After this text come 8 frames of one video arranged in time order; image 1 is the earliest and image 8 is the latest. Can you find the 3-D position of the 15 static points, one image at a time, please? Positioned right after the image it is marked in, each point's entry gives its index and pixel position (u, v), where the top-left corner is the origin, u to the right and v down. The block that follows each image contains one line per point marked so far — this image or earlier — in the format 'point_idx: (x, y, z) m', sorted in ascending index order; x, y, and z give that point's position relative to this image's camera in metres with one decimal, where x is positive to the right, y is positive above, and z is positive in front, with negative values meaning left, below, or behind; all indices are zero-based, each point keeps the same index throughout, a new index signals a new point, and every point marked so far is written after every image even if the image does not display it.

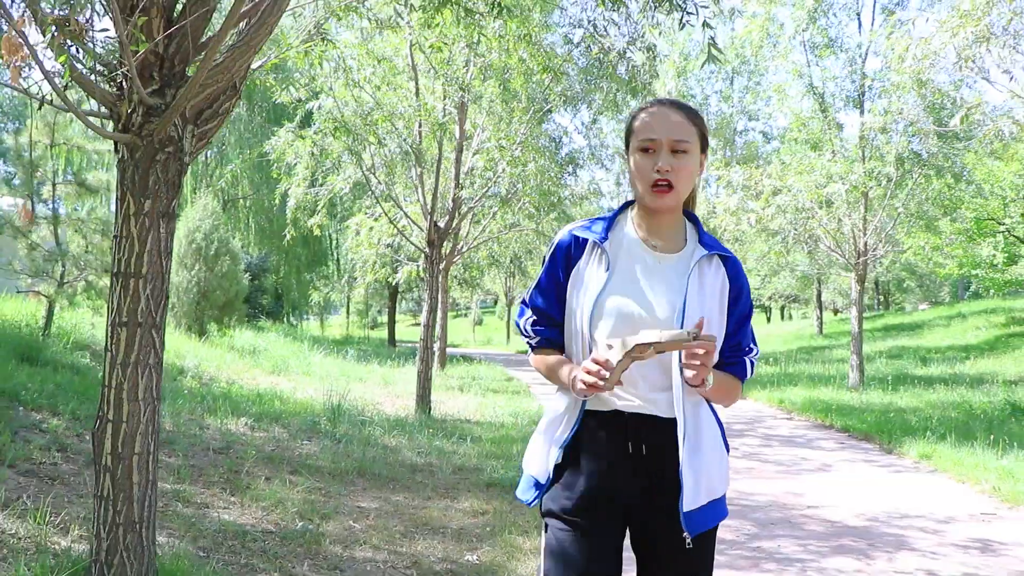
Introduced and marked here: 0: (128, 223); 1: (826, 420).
0: (-1.2, +0.2, +2.9) m
1: (+3.0, -1.3, +8.9) m
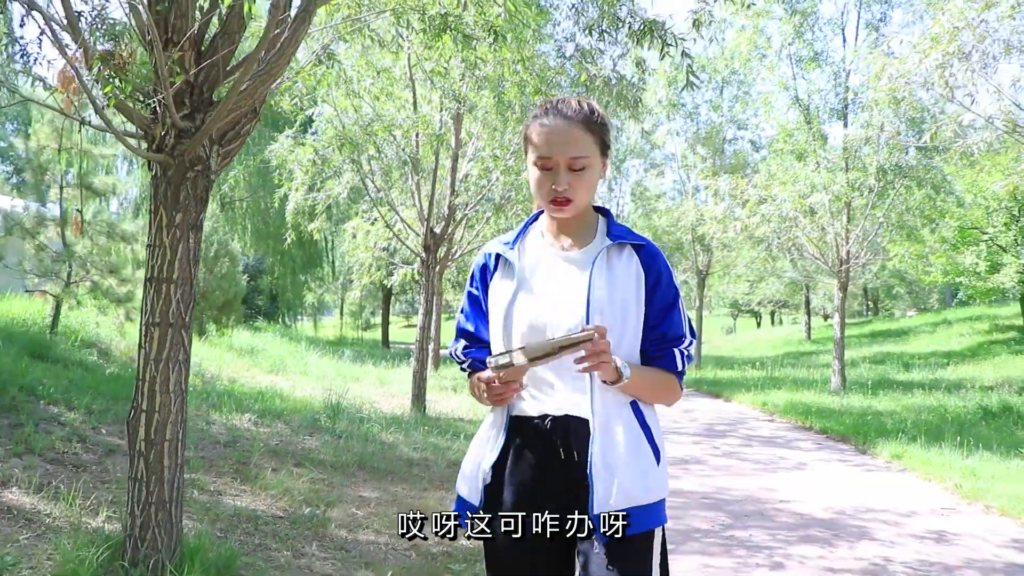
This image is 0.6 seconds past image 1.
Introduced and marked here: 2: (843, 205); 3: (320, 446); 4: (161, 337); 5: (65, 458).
0: (-1.2, +0.2, +3.3) m
1: (+2.9, -1.3, +9.3) m
2: (+4.2, +1.0, +11.9) m
3: (-1.3, -1.1, +6.4) m
4: (-1.2, -0.2, +3.2) m
5: (-2.4, -0.9, +4.9) m
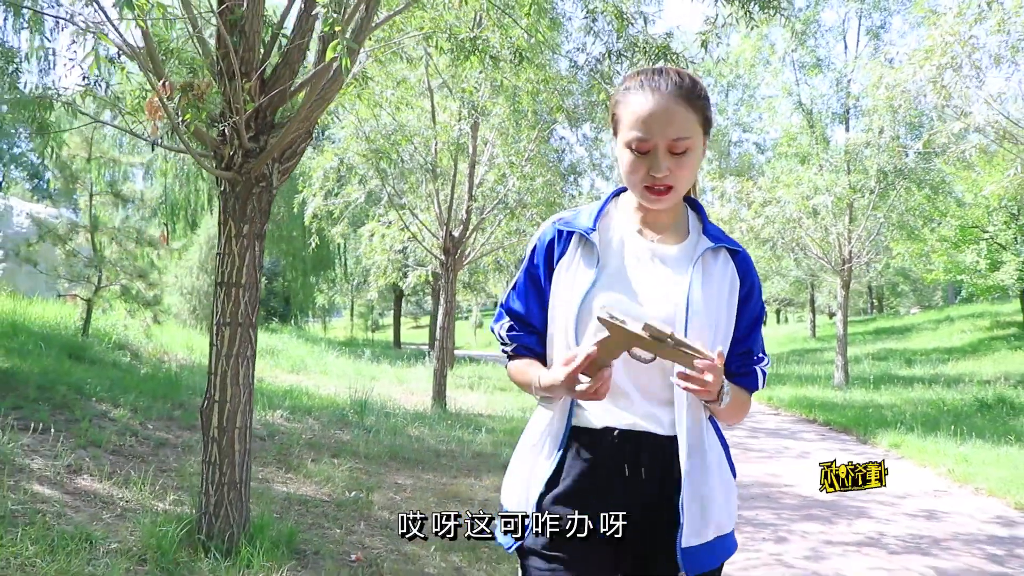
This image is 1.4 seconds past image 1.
0: (-1.1, +0.2, +3.7) m
1: (+3.1, -1.3, +9.7) m
2: (+4.4, +1.1, +12.2) m
3: (-1.2, -1.1, +6.8) m
4: (-1.1, -0.2, +3.6) m
5: (-2.2, -0.9, +5.3) m
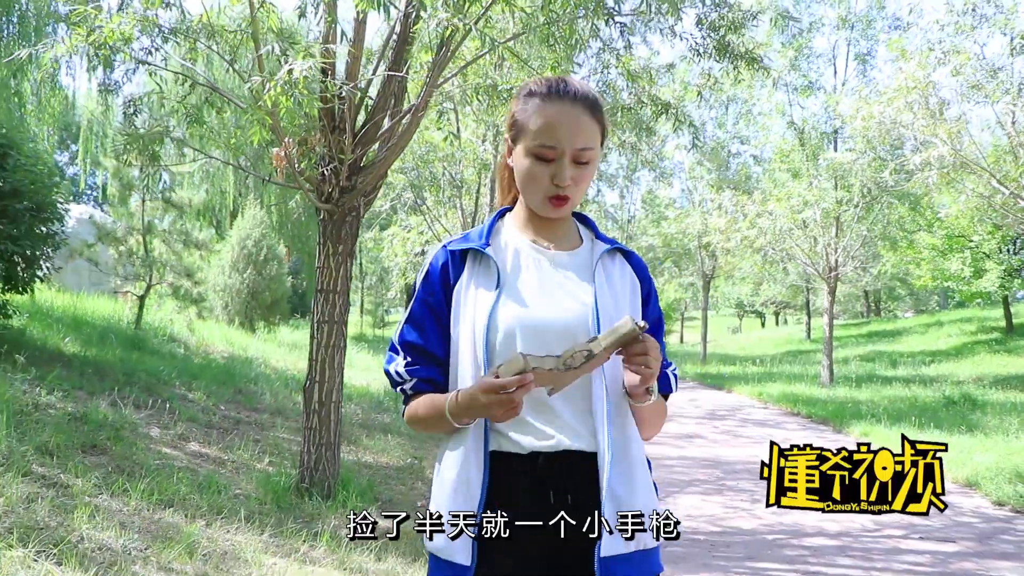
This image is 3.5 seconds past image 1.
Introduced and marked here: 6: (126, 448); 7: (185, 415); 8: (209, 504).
0: (-0.9, +0.1, +4.7) m
1: (+3.3, -1.4, +10.7) m
2: (+4.6, +1.0, +13.3) m
3: (-1.0, -1.1, +7.9) m
4: (-0.9, -0.2, +4.7) m
5: (-2.1, -0.9, +6.4) m
6: (-2.1, -0.9, +5.1) m
7: (-2.3, -0.9, +6.4) m
8: (-1.4, -1.0, +4.3) m
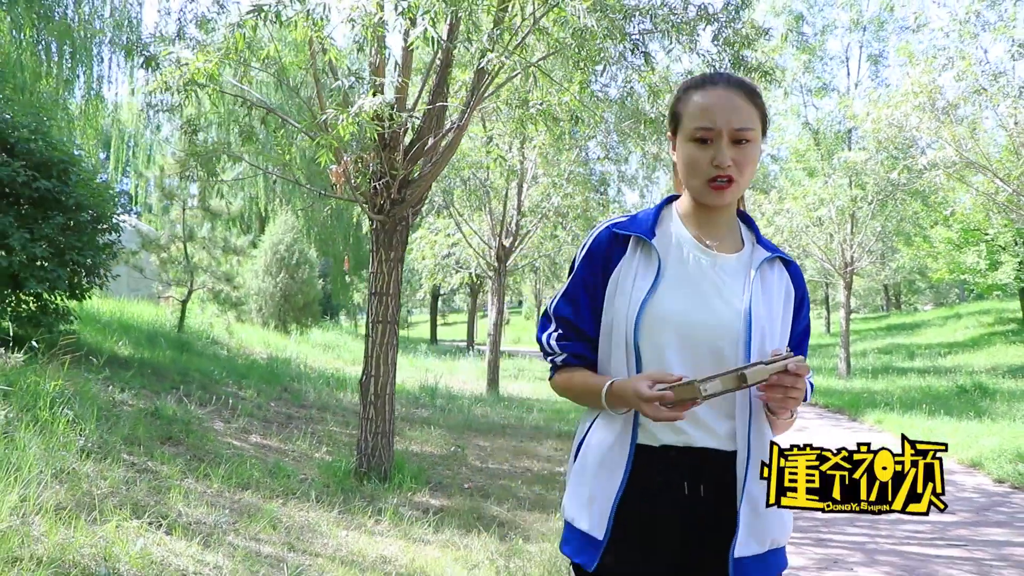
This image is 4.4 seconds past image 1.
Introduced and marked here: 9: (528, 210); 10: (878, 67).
0: (-0.7, +0.1, +5.2) m
1: (+3.6, -1.3, +11.1) m
2: (+5.0, +1.1, +13.7) m
3: (-0.7, -1.1, +8.4) m
4: (-0.7, -0.2, +5.2) m
5: (-1.8, -1.0, +6.9) m
6: (-1.9, -0.9, +5.6) m
7: (-2.0, -0.9, +6.9) m
8: (-1.2, -1.0, +4.8) m
9: (+0.2, +1.0, +11.7) m
10: (+5.2, +3.1, +13.0) m
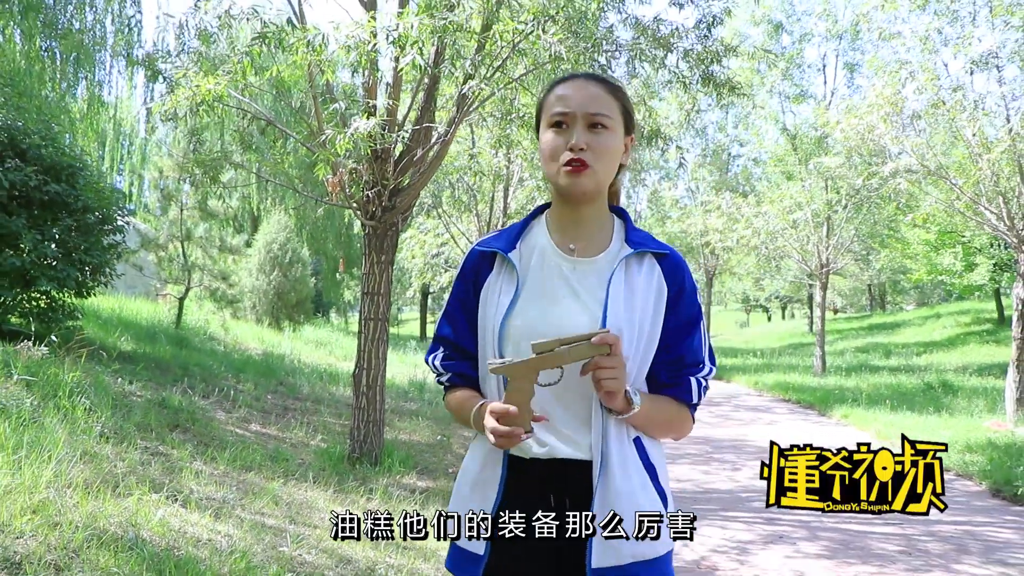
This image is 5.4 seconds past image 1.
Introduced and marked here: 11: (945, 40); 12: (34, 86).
0: (-0.9, +0.1, +5.7) m
1: (+3.5, -1.3, +11.6) m
2: (+4.8, +1.0, +14.2) m
3: (-0.9, -1.1, +8.8) m
4: (-0.8, -0.2, +5.7) m
5: (-1.9, -1.0, +7.4) m
6: (-2.0, -0.9, +6.0) m
7: (-2.1, -0.9, +7.3) m
8: (-1.3, -1.0, +5.2) m
9: (0.0, +1.0, +12.2) m
10: (+5.0, +3.1, +13.5) m
11: (+4.2, +2.4, +8.9) m
12: (-4.3, +1.8, +8.3) m
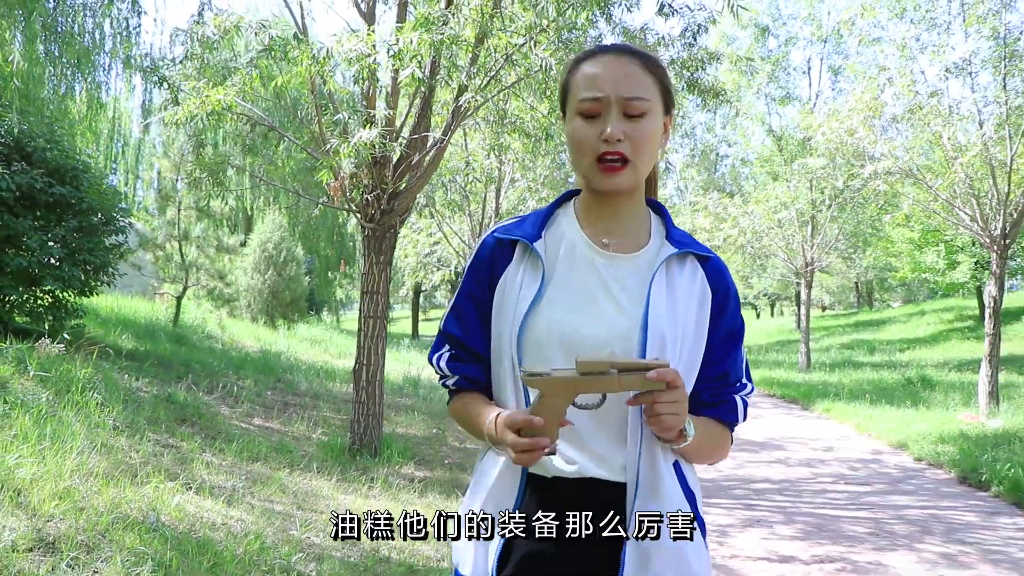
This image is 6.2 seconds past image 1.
0: (-0.9, +0.1, +5.9) m
1: (+3.3, -1.3, +11.9) m
2: (+4.6, +1.1, +14.5) m
3: (-0.9, -1.1, +9.1) m
4: (-0.9, -0.2, +5.9) m
5: (-2.0, -1.0, +7.6) m
6: (-2.1, -0.9, +6.3) m
7: (-2.2, -0.9, +7.6) m
8: (-1.3, -1.0, +5.5) m
9: (-0.1, +1.0, +12.5) m
10: (+4.9, +3.1, +13.8) m
11: (+4.1, +2.4, +9.2) m
12: (-4.4, +1.8, +8.5) m
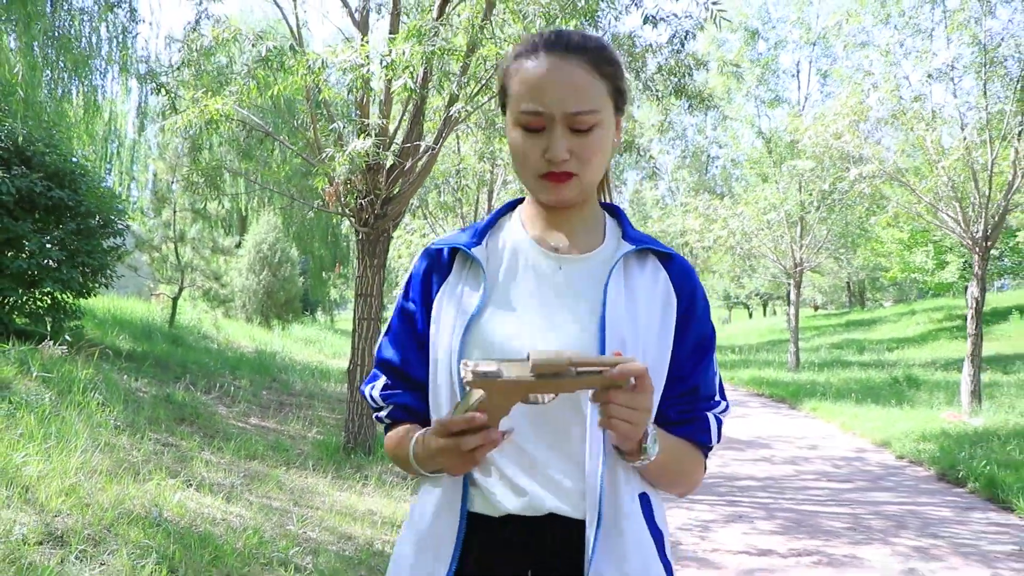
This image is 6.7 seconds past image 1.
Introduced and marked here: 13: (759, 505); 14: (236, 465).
0: (-1.0, +0.1, +6.1) m
1: (+3.3, -1.3, +12.1) m
2: (+4.5, +1.1, +14.7) m
3: (-1.0, -1.1, +9.3) m
4: (-1.0, -0.3, +6.1) m
5: (-2.1, -1.0, +7.8) m
6: (-2.1, -0.9, +6.4) m
7: (-2.3, -0.9, +7.7) m
8: (-1.4, -1.0, +5.6) m
9: (-0.2, +1.0, +12.6) m
10: (+4.7, +3.1, +14.0) m
11: (+4.0, +2.4, +9.3) m
12: (-4.4, +1.8, +8.7) m
13: (+1.4, -1.3, +5.4) m
14: (-1.6, -1.0, +5.3) m
